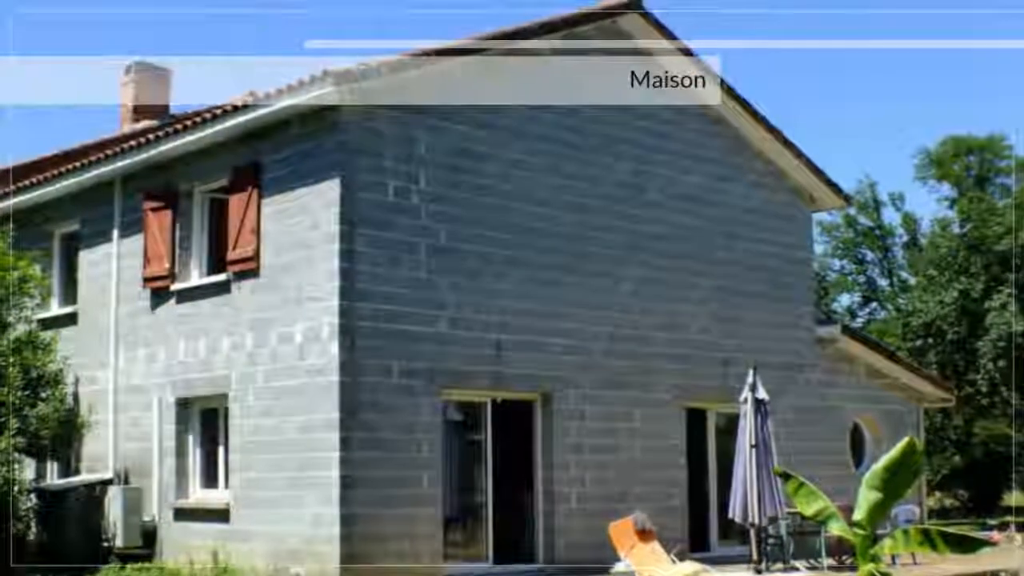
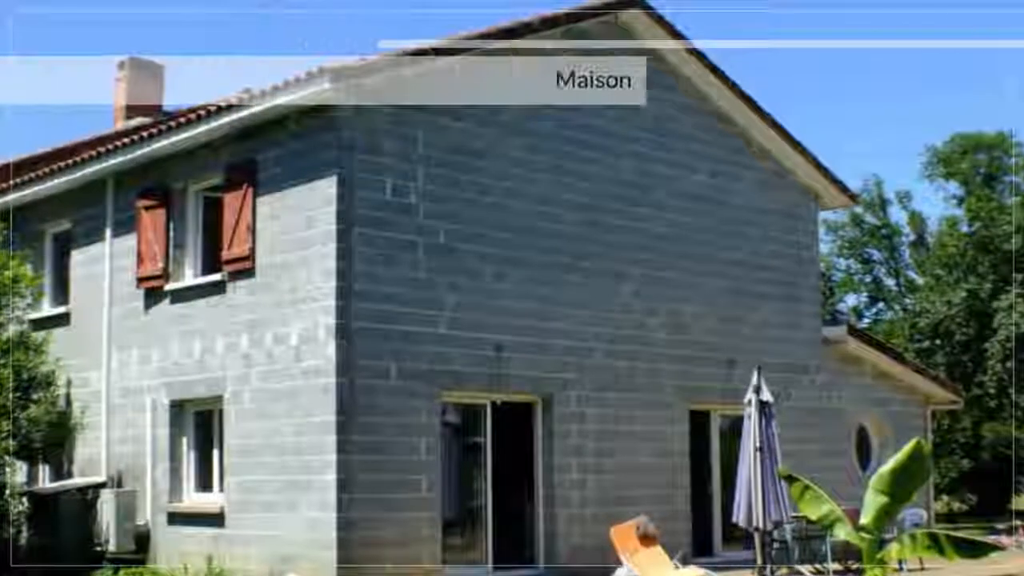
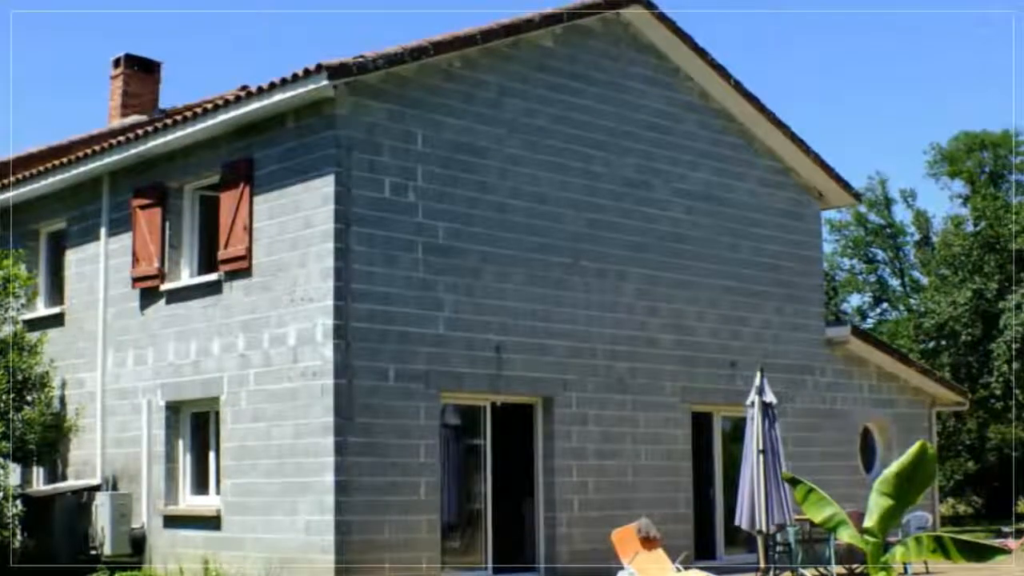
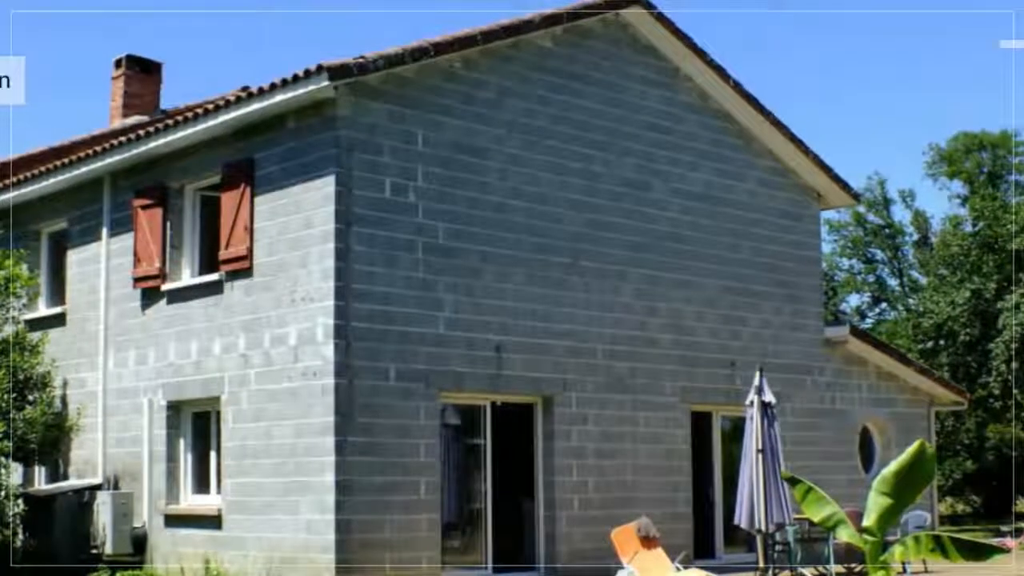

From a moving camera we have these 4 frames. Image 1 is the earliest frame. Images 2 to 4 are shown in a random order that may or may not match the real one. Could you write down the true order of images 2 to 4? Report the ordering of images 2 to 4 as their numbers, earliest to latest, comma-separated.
2, 4, 3
